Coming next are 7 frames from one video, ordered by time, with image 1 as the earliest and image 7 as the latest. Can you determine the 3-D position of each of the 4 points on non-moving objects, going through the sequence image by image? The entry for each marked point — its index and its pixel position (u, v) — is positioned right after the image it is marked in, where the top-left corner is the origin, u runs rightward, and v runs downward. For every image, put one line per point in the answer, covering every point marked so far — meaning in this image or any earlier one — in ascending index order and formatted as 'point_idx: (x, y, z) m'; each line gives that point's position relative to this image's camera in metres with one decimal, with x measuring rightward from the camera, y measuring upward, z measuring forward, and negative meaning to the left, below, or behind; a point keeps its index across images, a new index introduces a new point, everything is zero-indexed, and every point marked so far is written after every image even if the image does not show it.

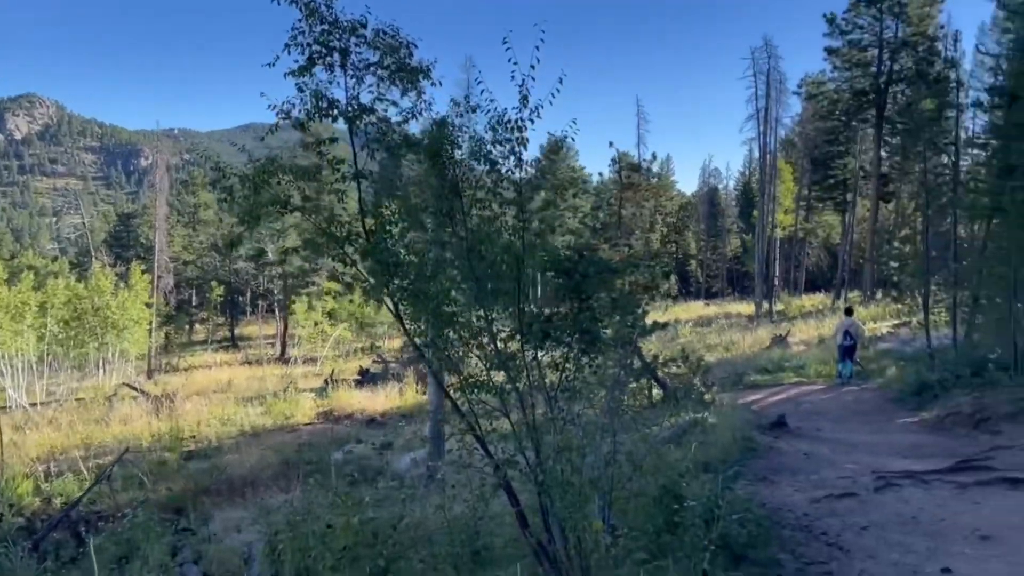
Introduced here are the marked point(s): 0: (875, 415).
0: (+6.3, -2.2, +14.8) m
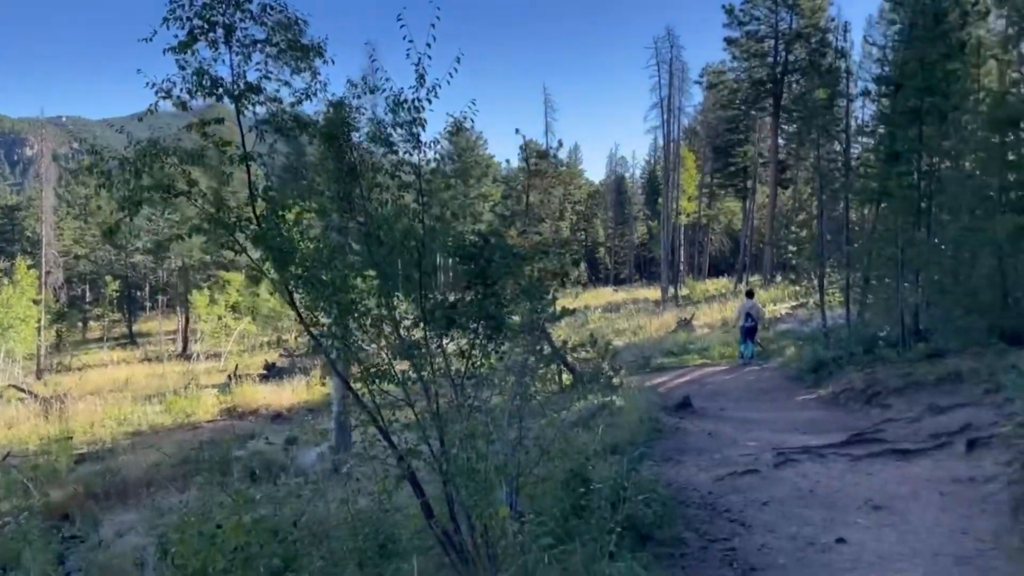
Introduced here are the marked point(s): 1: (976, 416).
0: (+4.7, -1.9, +15.3) m
1: (+5.3, -1.5, +9.7) m
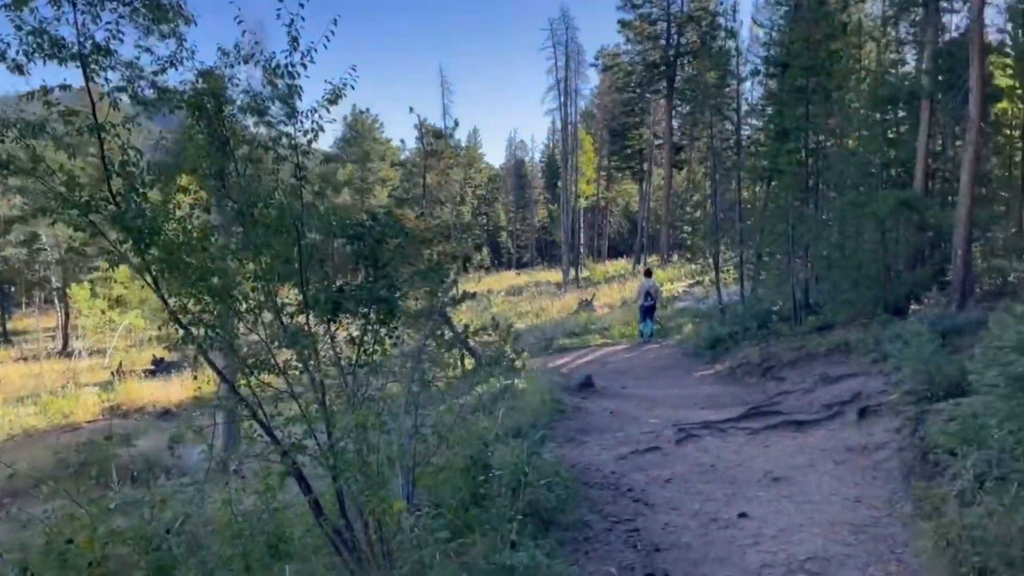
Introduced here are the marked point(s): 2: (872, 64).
0: (+2.9, -1.5, +15.5) m
1: (+4.2, -1.1, +10.0) m
2: (+7.2, +4.5, +17.0) m
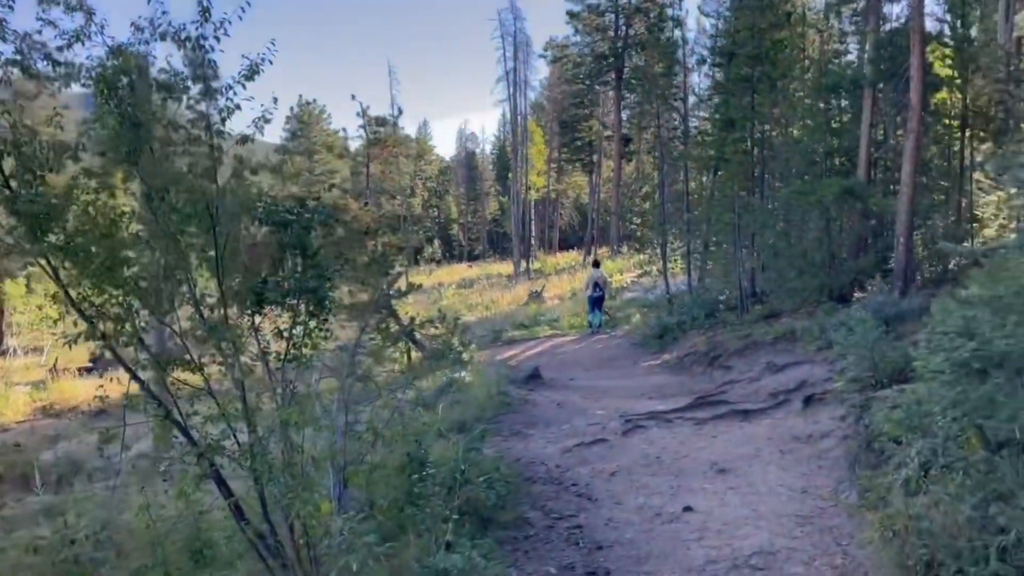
0: (+2.0, -1.3, +15.4) m
1: (+3.5, -1.0, +10.0) m
2: (+6.1, +4.7, +17.1) m
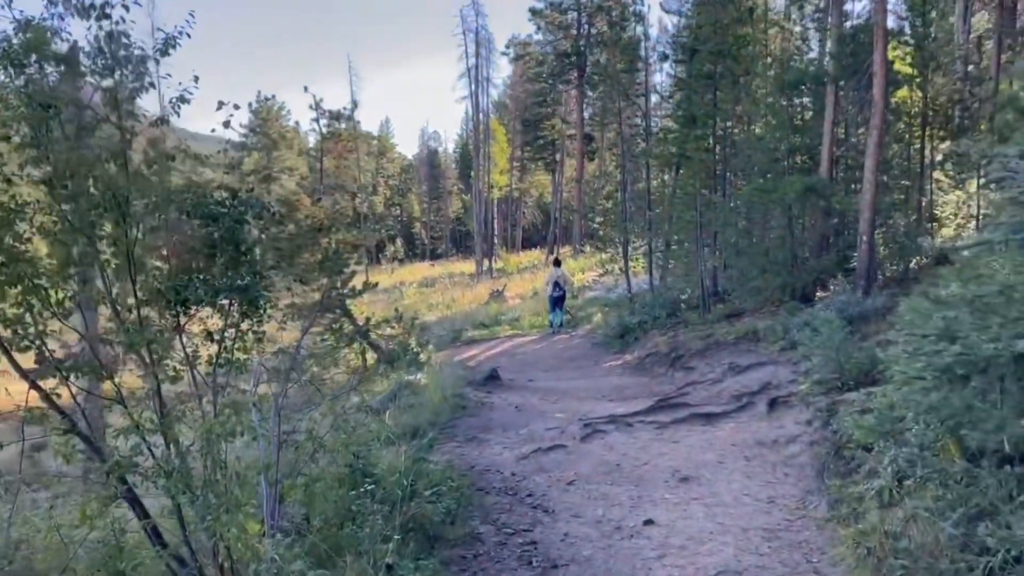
0: (+1.2, -1.3, +15.1) m
1: (+3.0, -1.0, +9.7) m
2: (+5.3, +4.7, +16.9) m
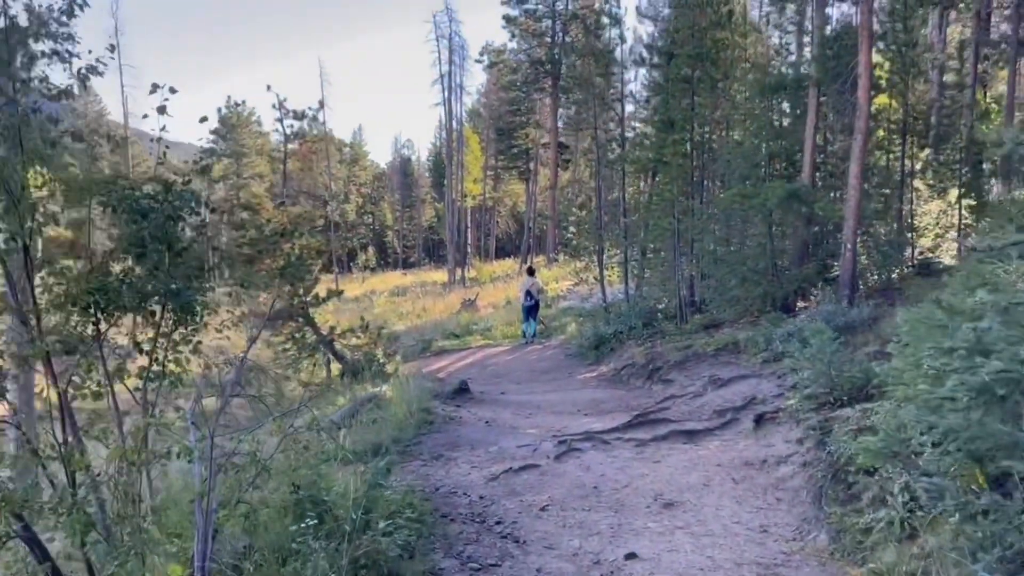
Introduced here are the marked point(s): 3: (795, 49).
0: (+0.7, -1.4, +14.5) m
1: (+2.7, -1.1, +9.2) m
2: (+4.8, +4.5, +16.6) m
3: (+5.2, +4.4, +15.5) m
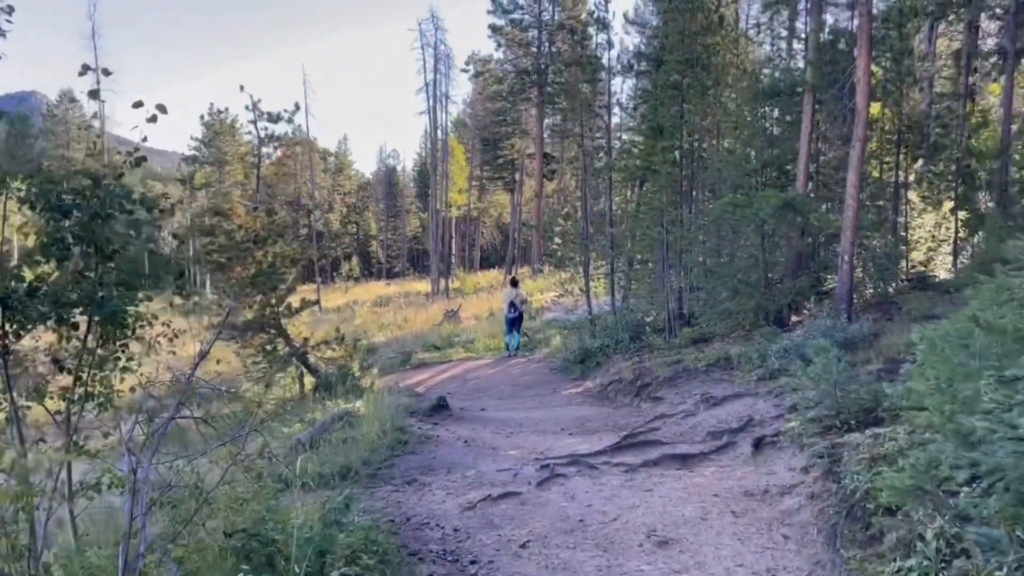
0: (+0.4, -1.6, +13.9) m
1: (+2.5, -1.2, +8.6) m
2: (+4.5, +4.3, +16.1) m
3: (+4.9, +4.1, +15.0) m
